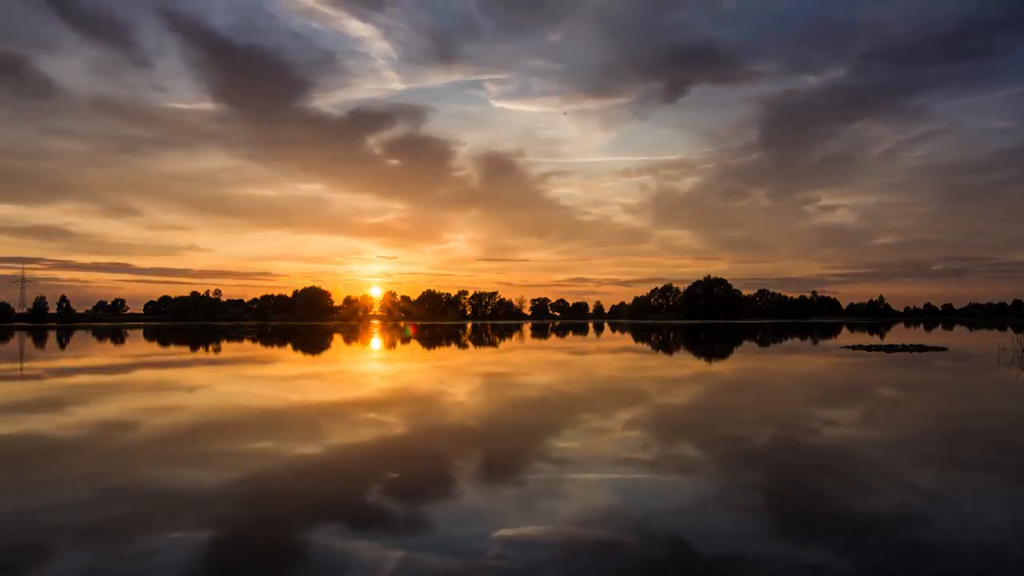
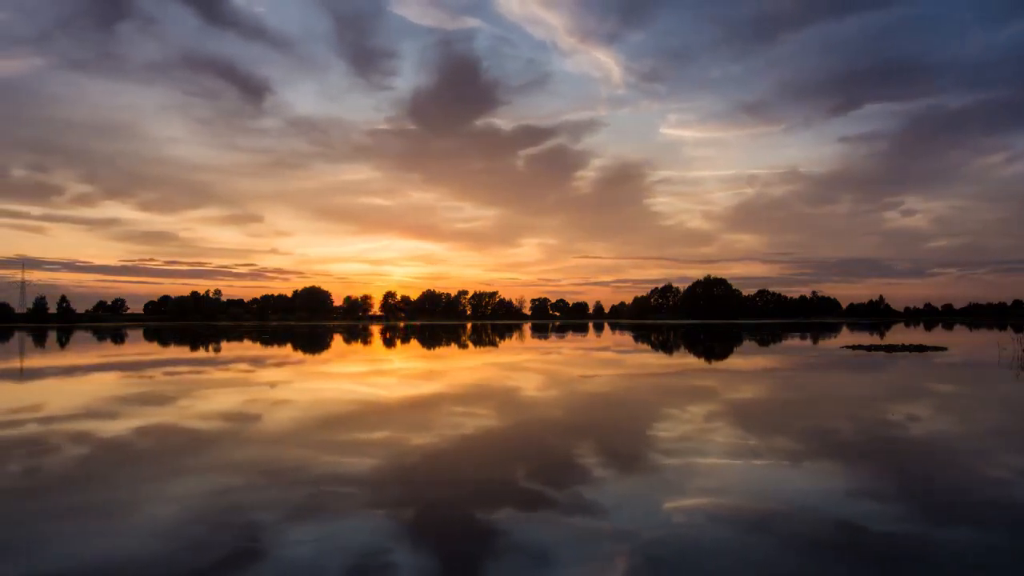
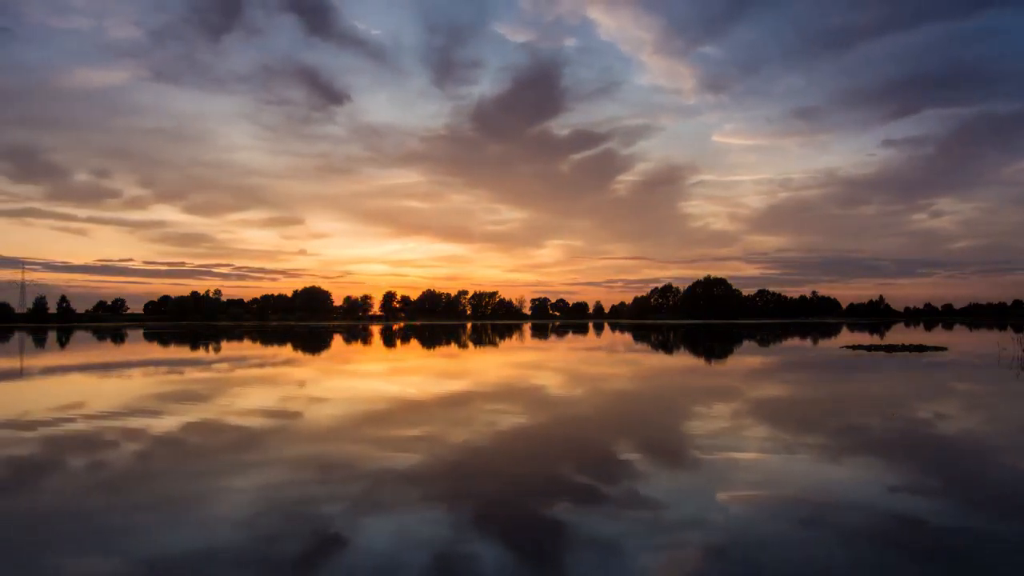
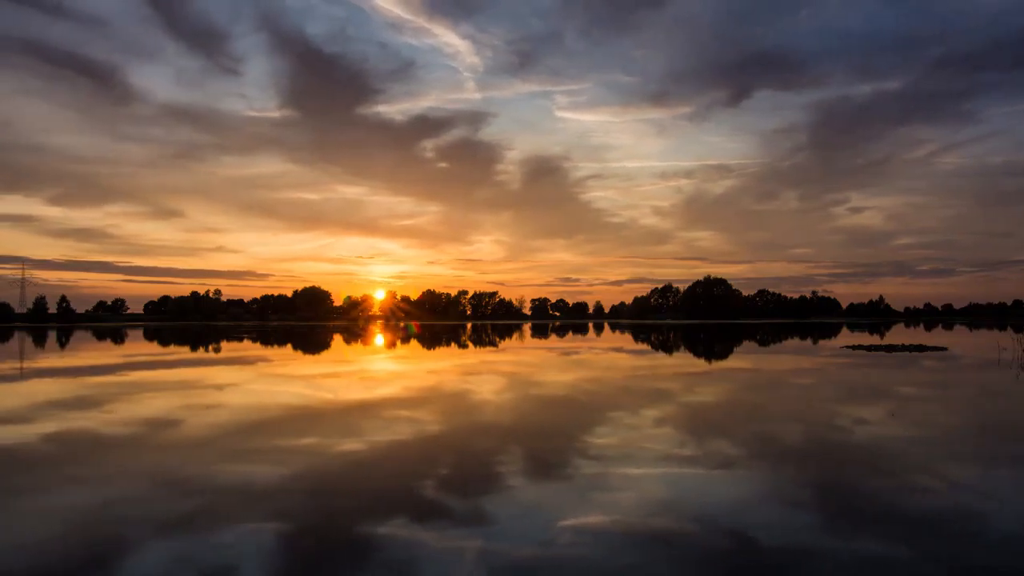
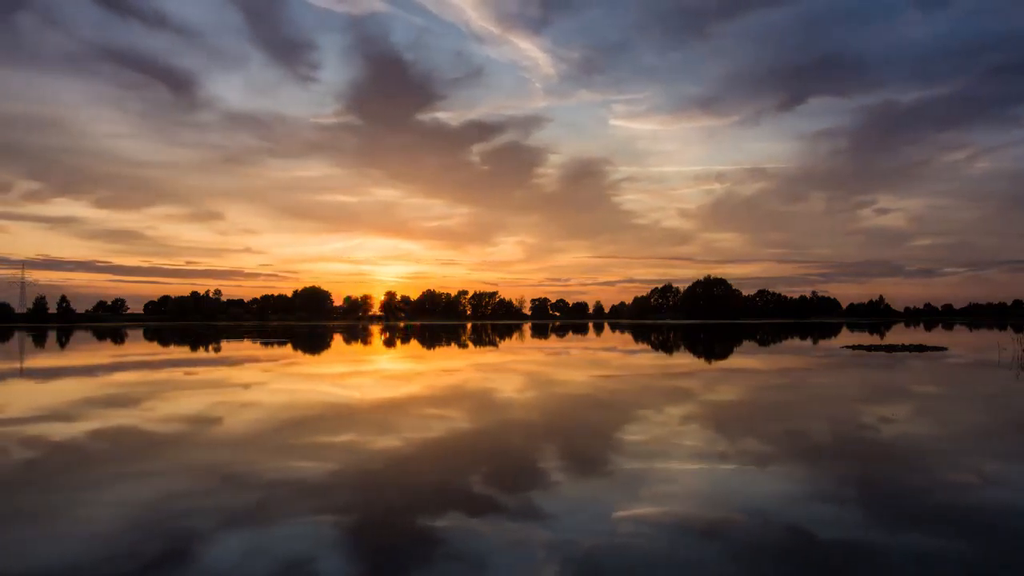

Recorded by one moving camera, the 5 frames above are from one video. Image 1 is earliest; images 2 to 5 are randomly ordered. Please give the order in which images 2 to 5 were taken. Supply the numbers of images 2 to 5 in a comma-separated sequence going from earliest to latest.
4, 5, 2, 3
